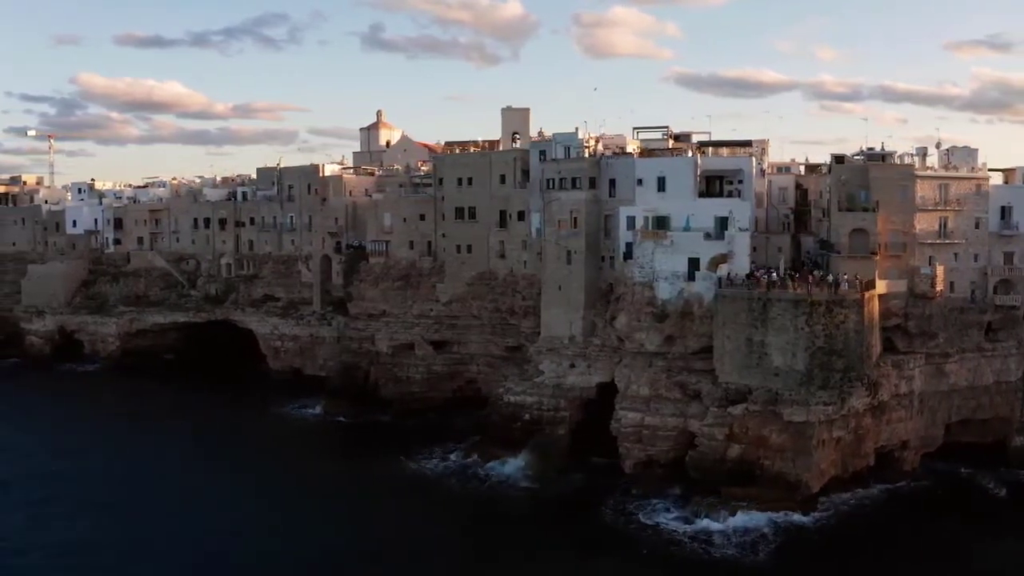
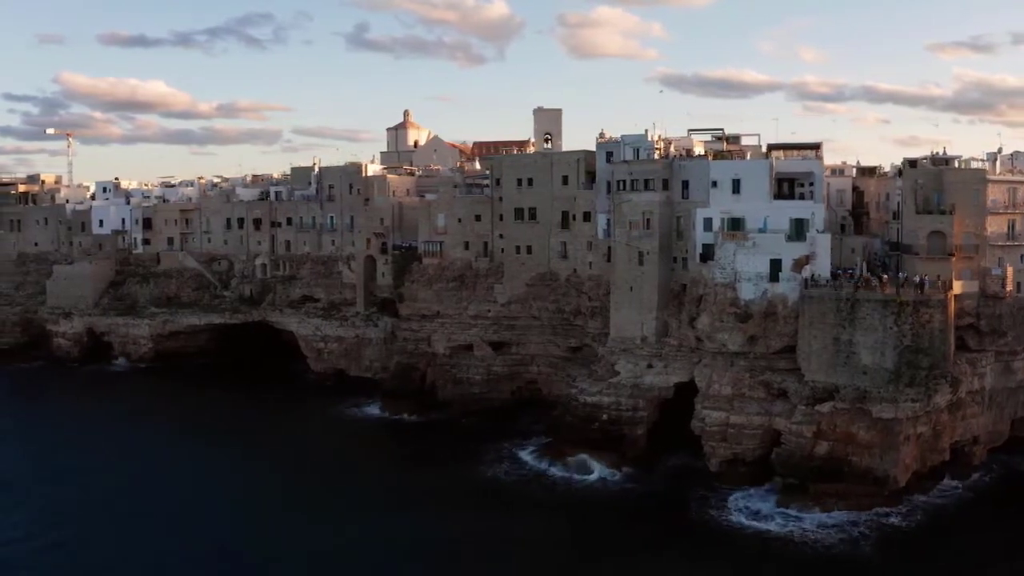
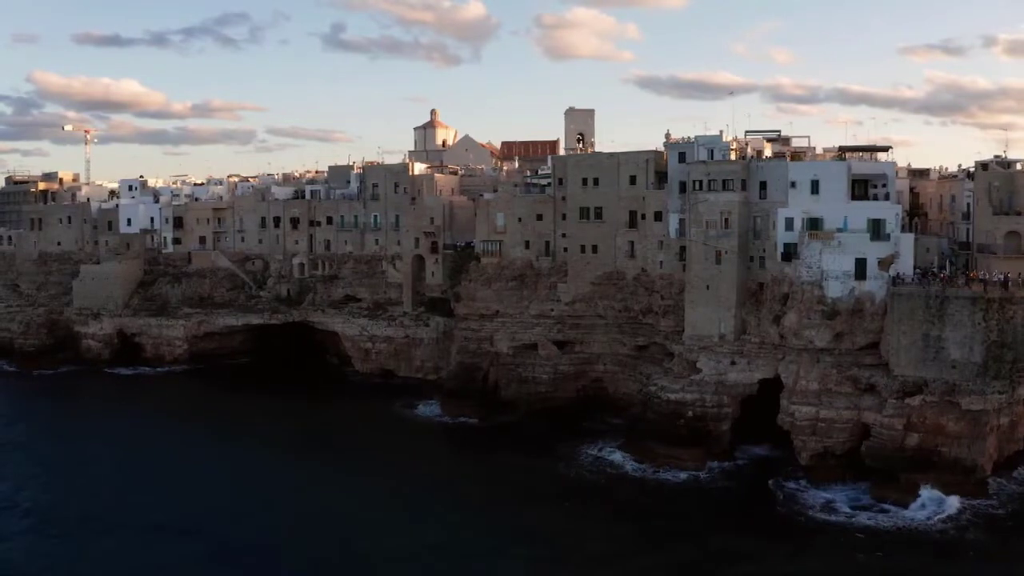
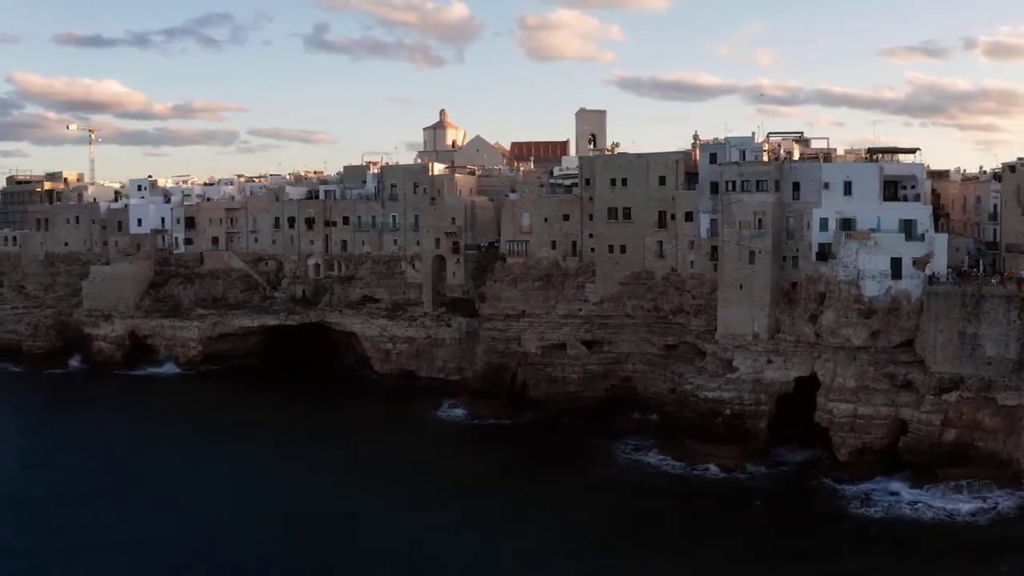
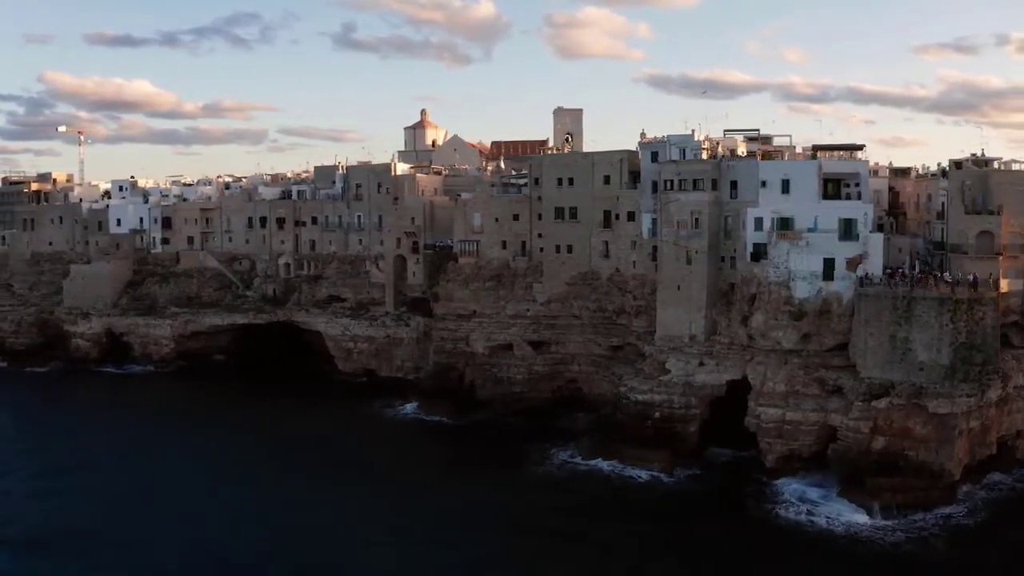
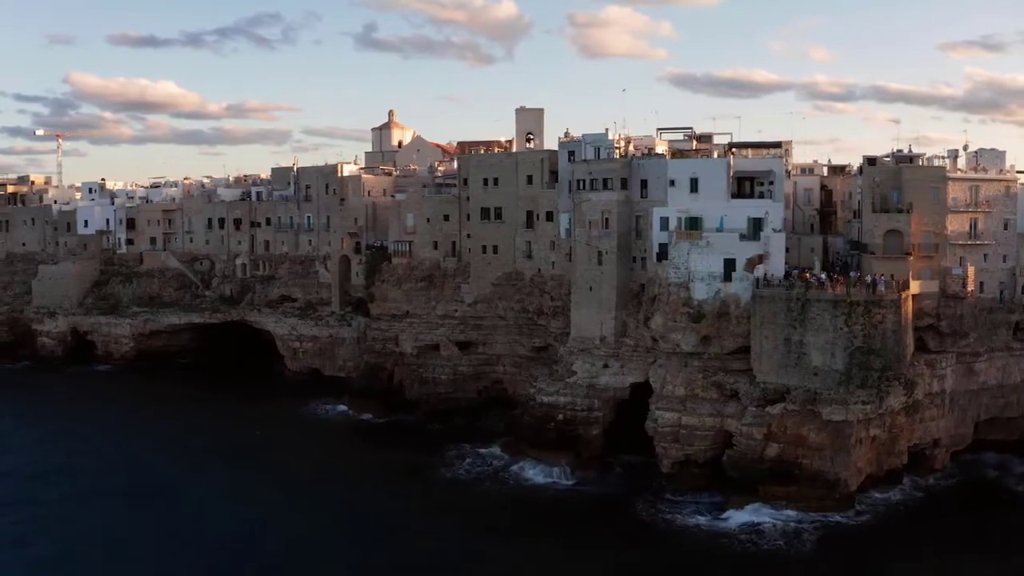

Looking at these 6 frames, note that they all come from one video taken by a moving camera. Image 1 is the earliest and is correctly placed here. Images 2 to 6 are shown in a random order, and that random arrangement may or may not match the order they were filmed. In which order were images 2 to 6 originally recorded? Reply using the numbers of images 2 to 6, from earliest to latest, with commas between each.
6, 2, 5, 3, 4
